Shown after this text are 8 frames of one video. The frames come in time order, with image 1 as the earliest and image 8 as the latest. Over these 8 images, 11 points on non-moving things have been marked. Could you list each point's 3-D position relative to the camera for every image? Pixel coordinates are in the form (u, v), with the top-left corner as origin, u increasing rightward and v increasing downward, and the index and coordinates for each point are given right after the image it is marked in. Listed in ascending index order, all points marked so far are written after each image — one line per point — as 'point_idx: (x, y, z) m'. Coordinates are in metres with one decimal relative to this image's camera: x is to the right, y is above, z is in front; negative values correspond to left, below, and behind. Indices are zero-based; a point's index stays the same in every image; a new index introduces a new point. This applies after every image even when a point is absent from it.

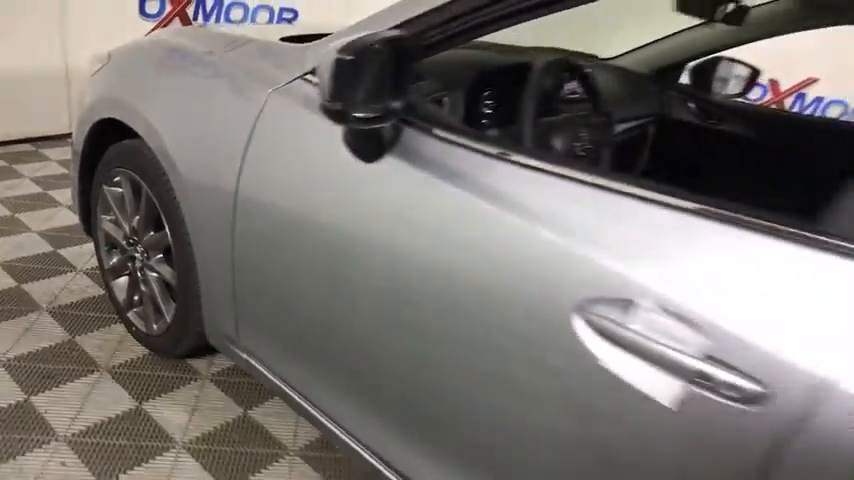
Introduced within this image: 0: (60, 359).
0: (-1.0, -0.3, +1.7) m
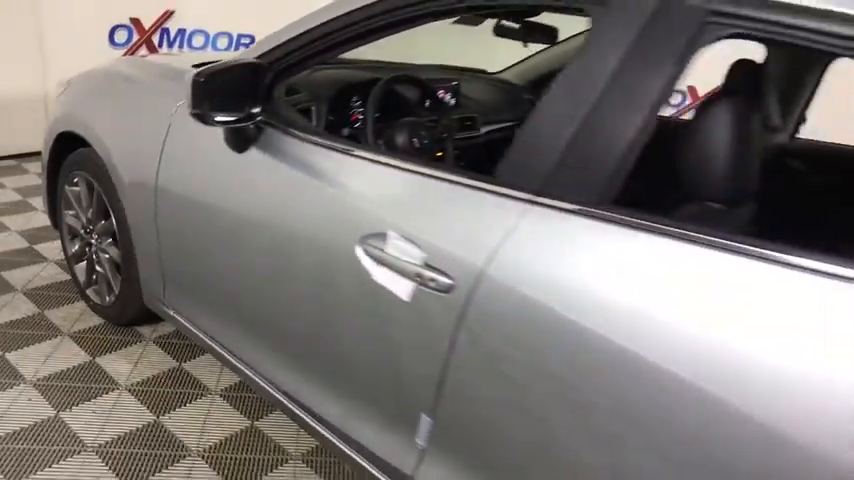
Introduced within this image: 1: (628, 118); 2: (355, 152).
0: (-1.3, -0.3, +2.1) m
1: (+0.3, +0.2, +1.0) m
2: (-0.2, +0.2, +1.4) m
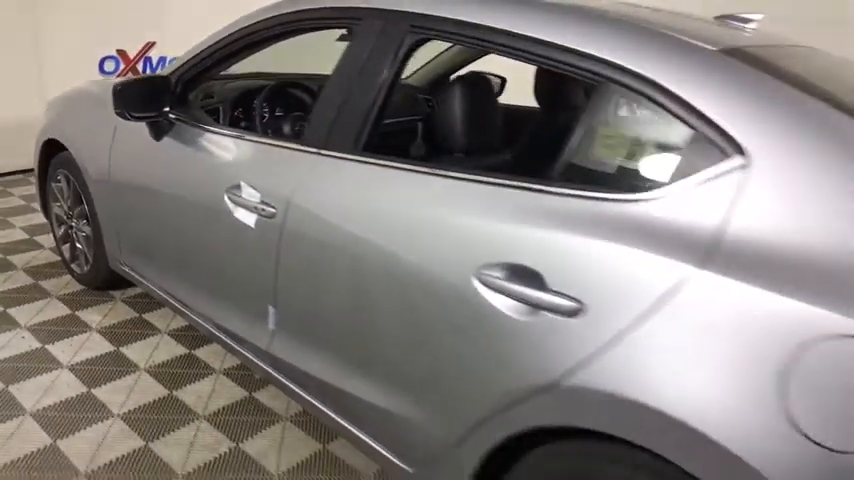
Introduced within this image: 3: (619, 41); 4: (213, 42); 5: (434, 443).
0: (-1.7, -0.2, +2.7) m
1: (-0.2, +0.4, +1.6) m
2: (-0.6, +0.3, +1.9) m
3: (+0.4, +0.4, +1.3) m
4: (-0.7, +0.7, +2.1) m
5: (0.0, -0.5, +1.4) m
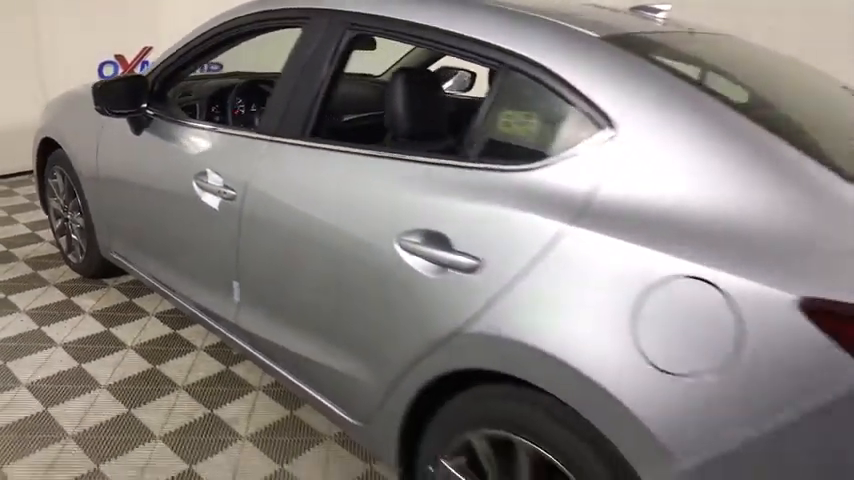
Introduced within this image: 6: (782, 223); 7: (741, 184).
0: (-1.9, -0.2, +3.0) m
1: (-0.3, +0.4, +1.8) m
2: (-0.8, +0.4, +2.1) m
3: (+0.2, +0.5, +1.4) m
4: (-0.9, +0.7, +2.3) m
5: (-0.1, -0.4, +1.6) m
6: (+0.6, 0.0, +1.1) m
7: (+0.6, +0.1, +1.1) m
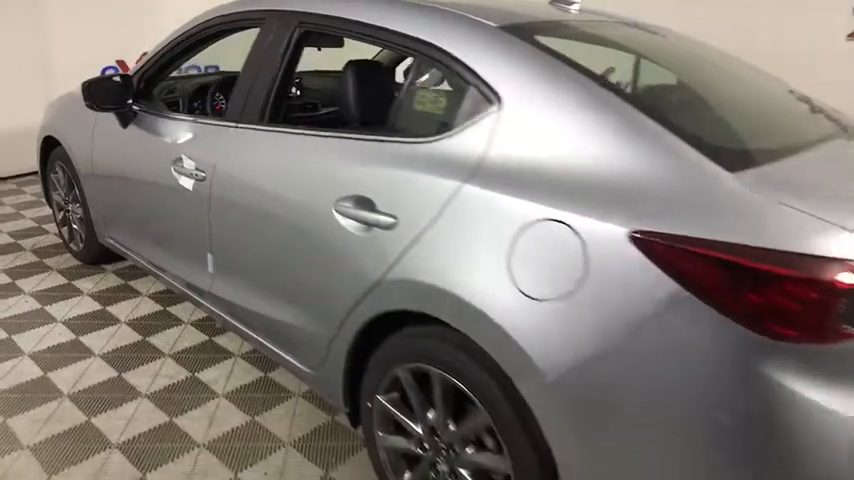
0: (-2.0, -0.1, +3.2) m
1: (-0.5, +0.5, +2.0) m
2: (-1.0, +0.5, +2.4) m
3: (0.0, +0.6, +1.6) m
4: (-1.1, +0.8, +2.6) m
5: (-0.3, -0.3, +1.8) m
6: (+0.4, +0.1, +1.3) m
7: (+0.4, +0.2, +1.3) m
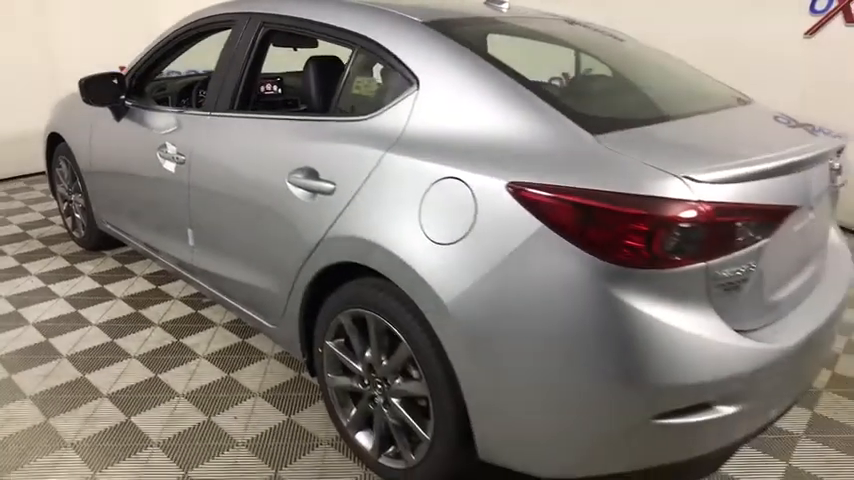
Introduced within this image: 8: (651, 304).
0: (-2.2, -0.1, +3.5) m
1: (-0.7, +0.6, +2.3) m
2: (-1.1, +0.5, +2.7) m
3: (-0.2, +0.7, +1.9) m
4: (-1.2, +0.9, +2.9) m
5: (-0.5, -0.2, +2.1) m
6: (+0.2, +0.3, +1.6) m
7: (+0.2, +0.3, +1.6) m
8: (+0.5, -0.1, +1.4) m
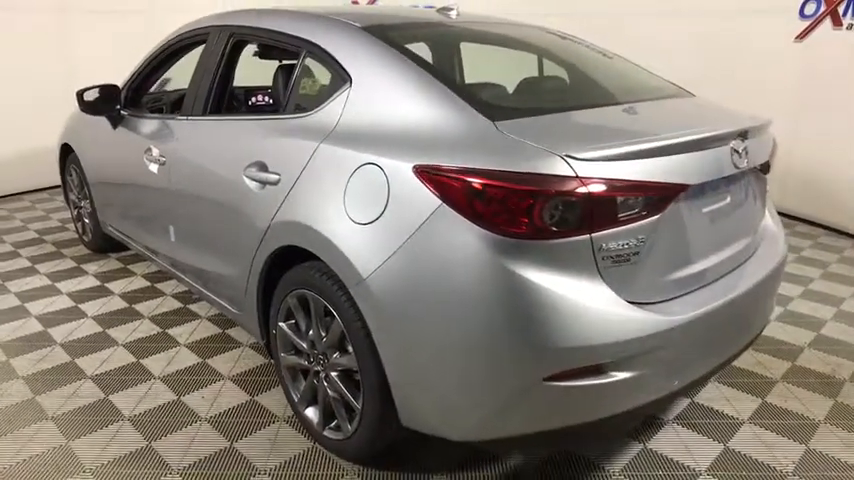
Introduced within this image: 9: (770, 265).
0: (-2.2, -0.1, +3.8) m
1: (-0.9, +0.6, +2.5) m
2: (-1.3, +0.6, +2.9) m
3: (-0.4, +0.7, +2.1) m
4: (-1.4, +0.9, +3.1) m
5: (-0.7, -0.2, +2.3) m
6: (0.0, +0.3, +1.7) m
7: (0.0, +0.4, +1.7) m
8: (+0.3, -0.1, +1.5) m
9: (+1.1, -0.1, +2.0) m
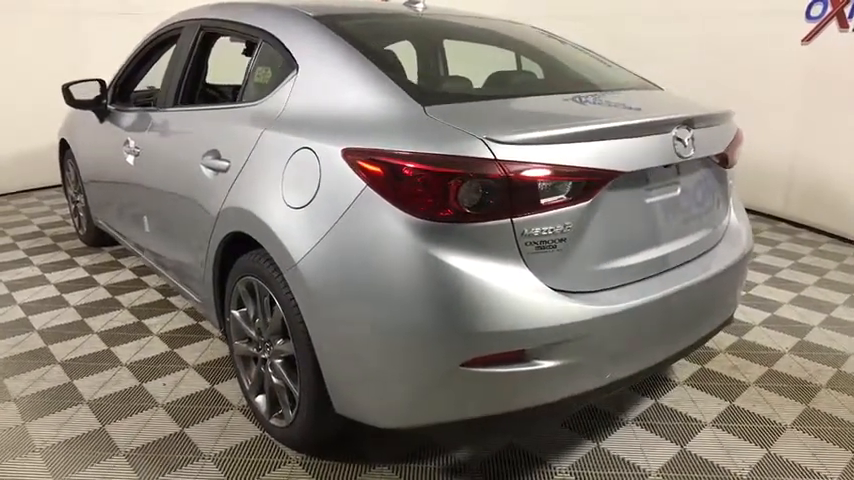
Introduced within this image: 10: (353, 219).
0: (-2.3, 0.0, +3.9) m
1: (-1.0, +0.7, +2.5) m
2: (-1.4, +0.6, +2.9) m
3: (-0.5, +0.7, +2.1) m
4: (-1.5, +0.9, +3.2) m
5: (-0.8, -0.1, +2.3) m
6: (-0.2, +0.3, +1.7) m
7: (-0.2, +0.4, +1.8) m
8: (+0.1, 0.0, +1.5) m
9: (+1.0, -0.1, +2.0) m
10: (-0.2, +0.1, +1.6) m
